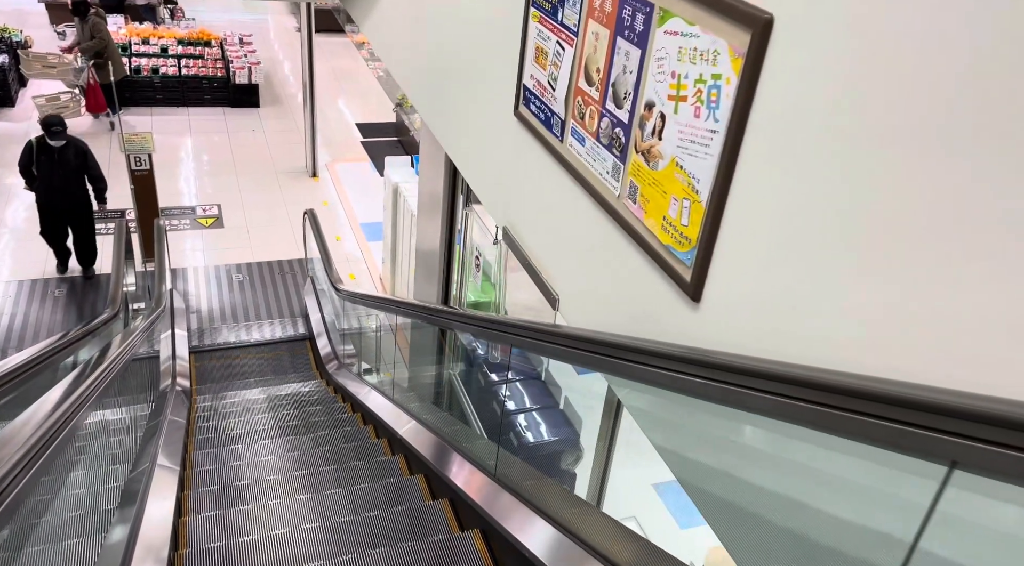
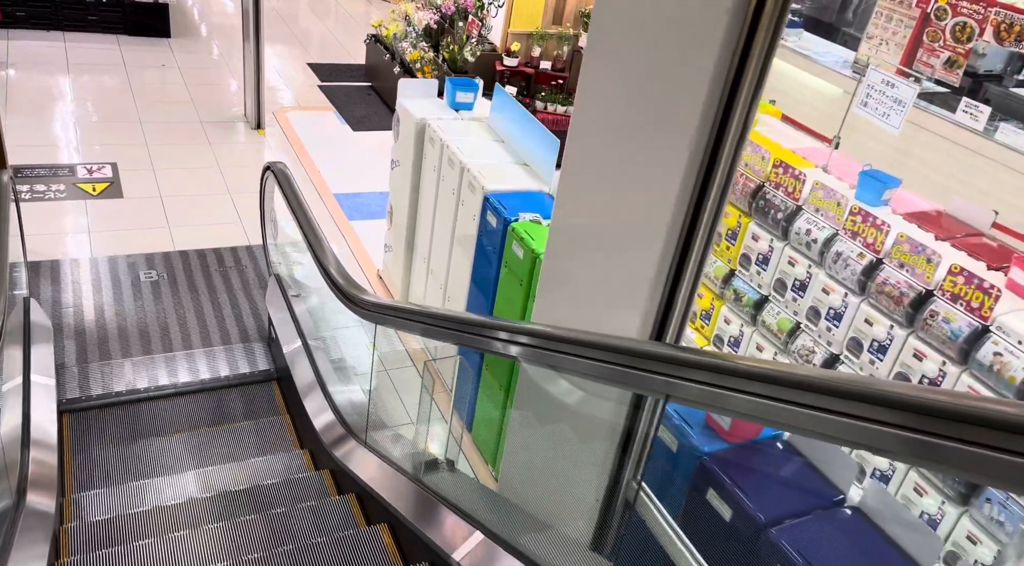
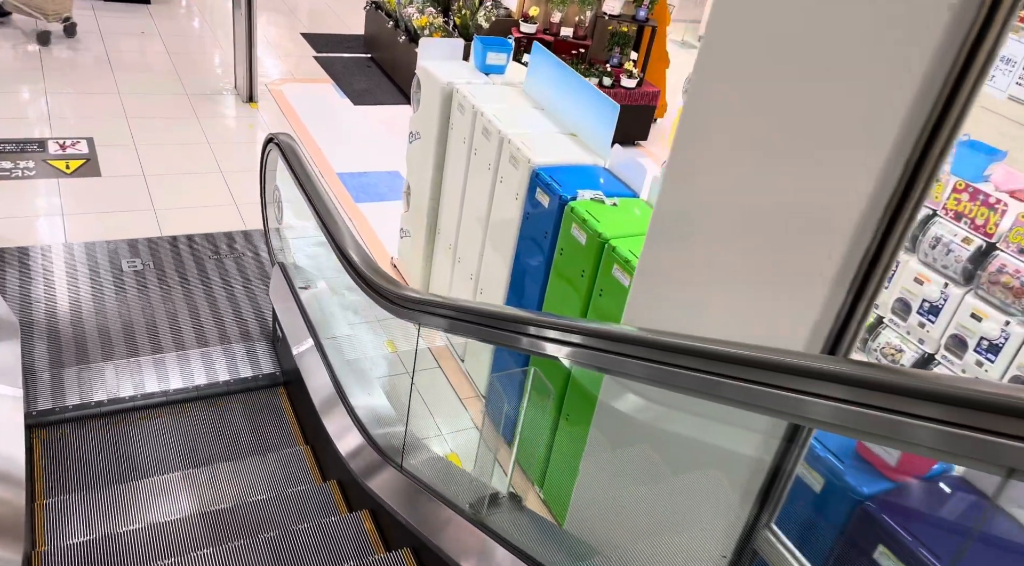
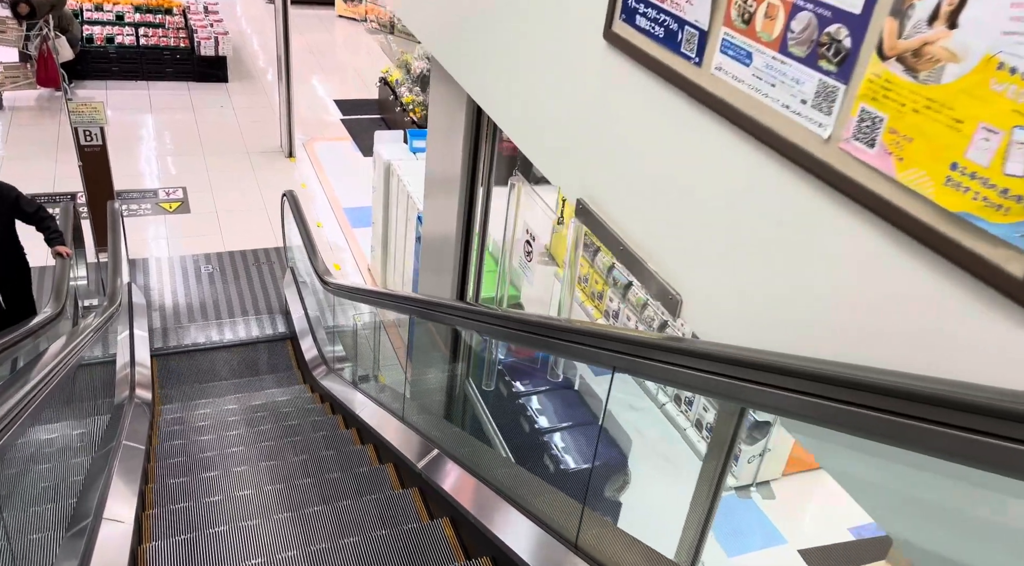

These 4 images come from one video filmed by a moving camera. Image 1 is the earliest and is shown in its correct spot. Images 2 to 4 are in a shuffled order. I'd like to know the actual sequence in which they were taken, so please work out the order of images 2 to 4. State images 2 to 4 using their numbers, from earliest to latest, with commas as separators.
4, 2, 3
